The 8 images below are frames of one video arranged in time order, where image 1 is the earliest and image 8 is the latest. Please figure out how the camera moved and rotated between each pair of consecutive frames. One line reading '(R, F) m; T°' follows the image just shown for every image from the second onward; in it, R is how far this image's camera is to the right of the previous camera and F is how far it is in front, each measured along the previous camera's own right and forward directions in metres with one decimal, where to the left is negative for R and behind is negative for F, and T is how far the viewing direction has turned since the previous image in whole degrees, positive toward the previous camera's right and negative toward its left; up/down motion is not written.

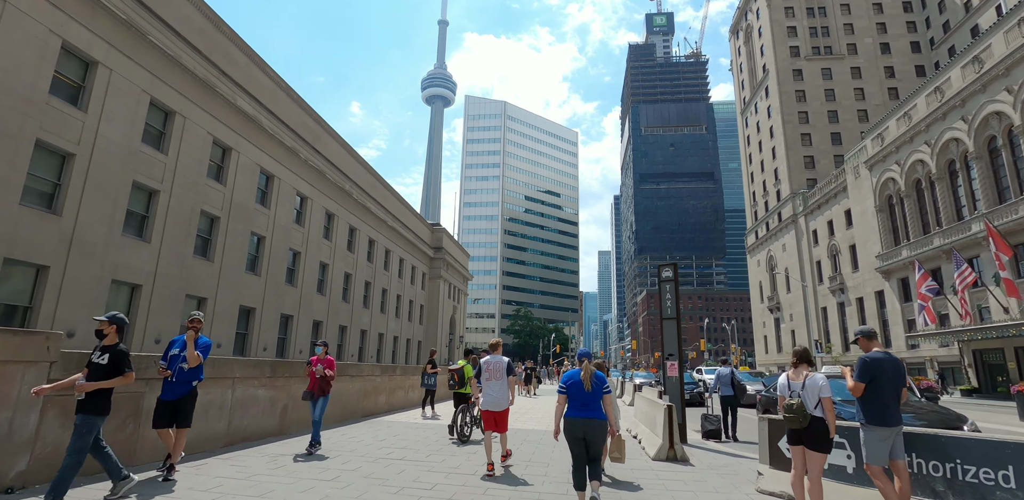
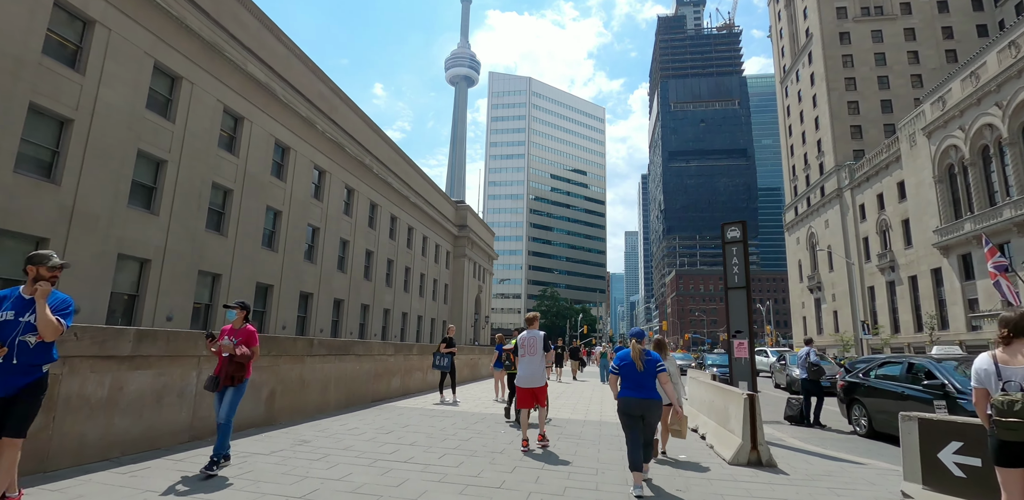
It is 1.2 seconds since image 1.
(-0.1, +1.6) m; -3°
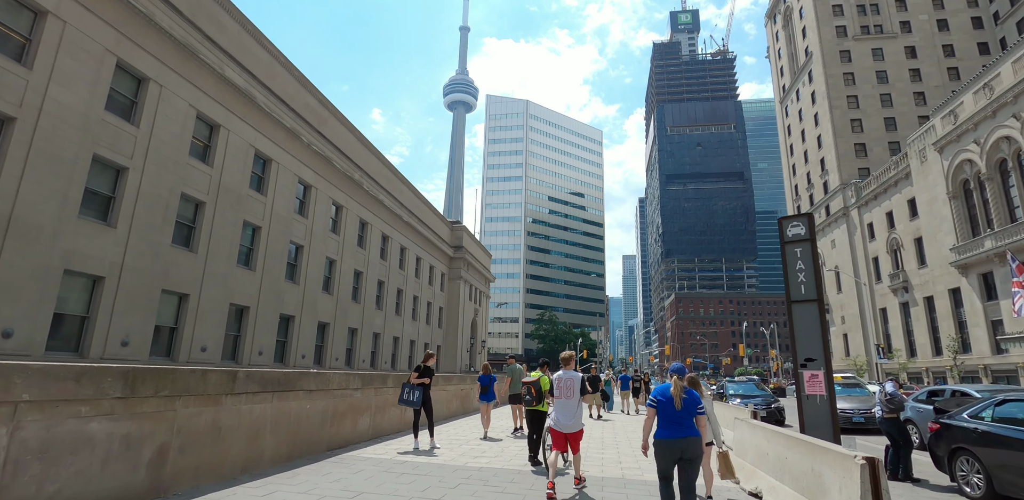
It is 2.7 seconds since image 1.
(0.0, +1.8) m; 0°
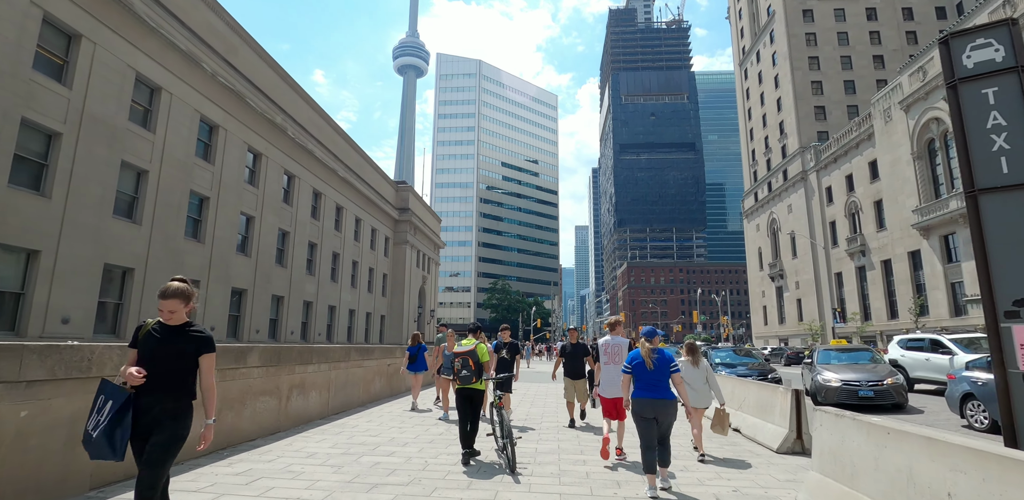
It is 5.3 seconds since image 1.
(+0.2, +3.2) m; +5°
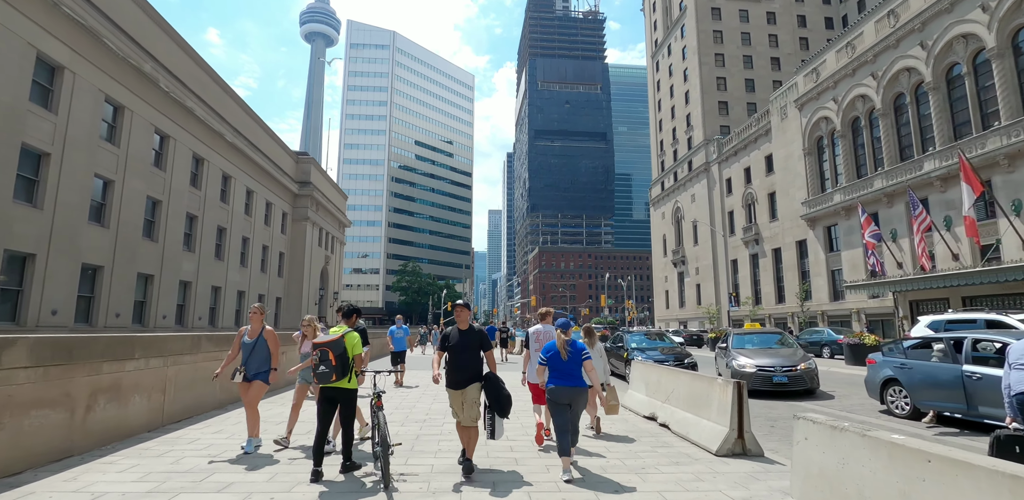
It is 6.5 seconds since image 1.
(+0.1, +1.3) m; +10°
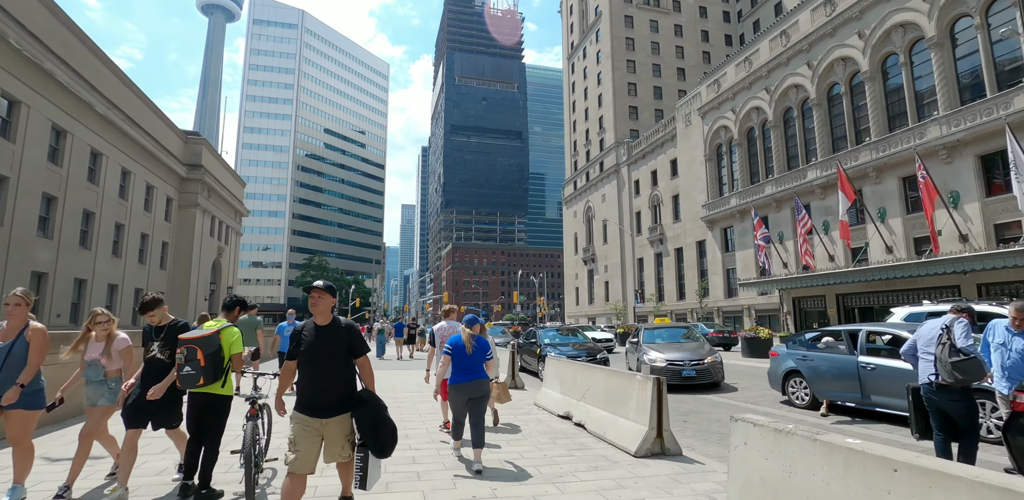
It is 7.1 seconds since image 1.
(+0.1, +0.6) m; +10°
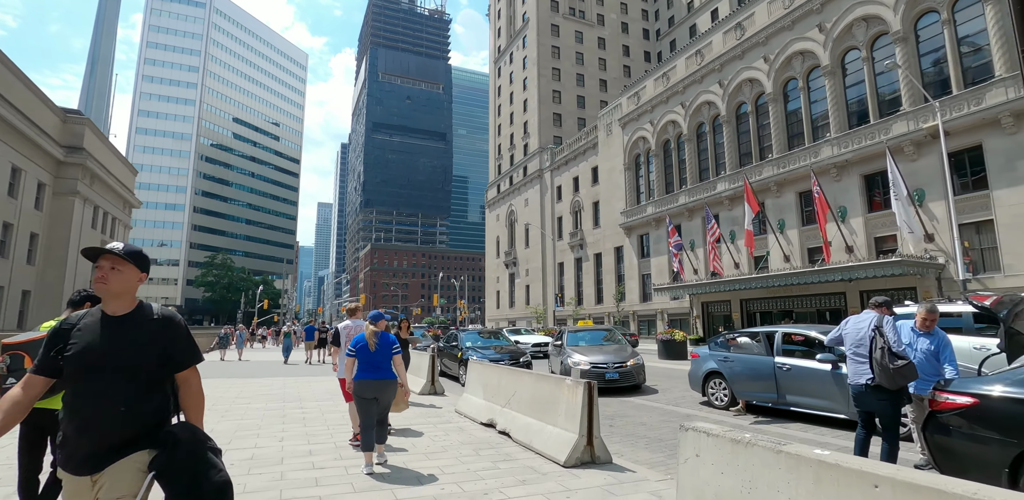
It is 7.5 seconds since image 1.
(0.0, +0.4) m; +9°
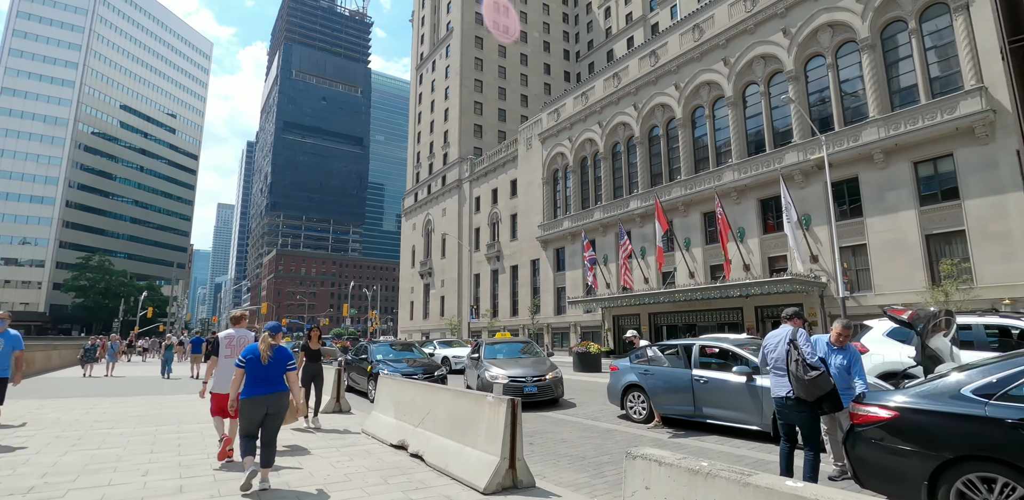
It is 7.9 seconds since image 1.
(0.0, +0.4) m; +9°
